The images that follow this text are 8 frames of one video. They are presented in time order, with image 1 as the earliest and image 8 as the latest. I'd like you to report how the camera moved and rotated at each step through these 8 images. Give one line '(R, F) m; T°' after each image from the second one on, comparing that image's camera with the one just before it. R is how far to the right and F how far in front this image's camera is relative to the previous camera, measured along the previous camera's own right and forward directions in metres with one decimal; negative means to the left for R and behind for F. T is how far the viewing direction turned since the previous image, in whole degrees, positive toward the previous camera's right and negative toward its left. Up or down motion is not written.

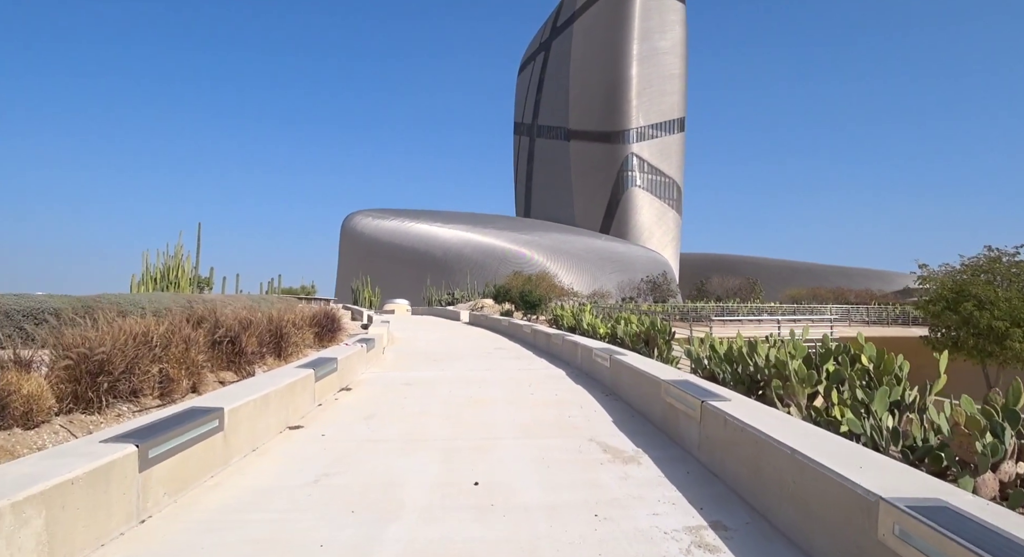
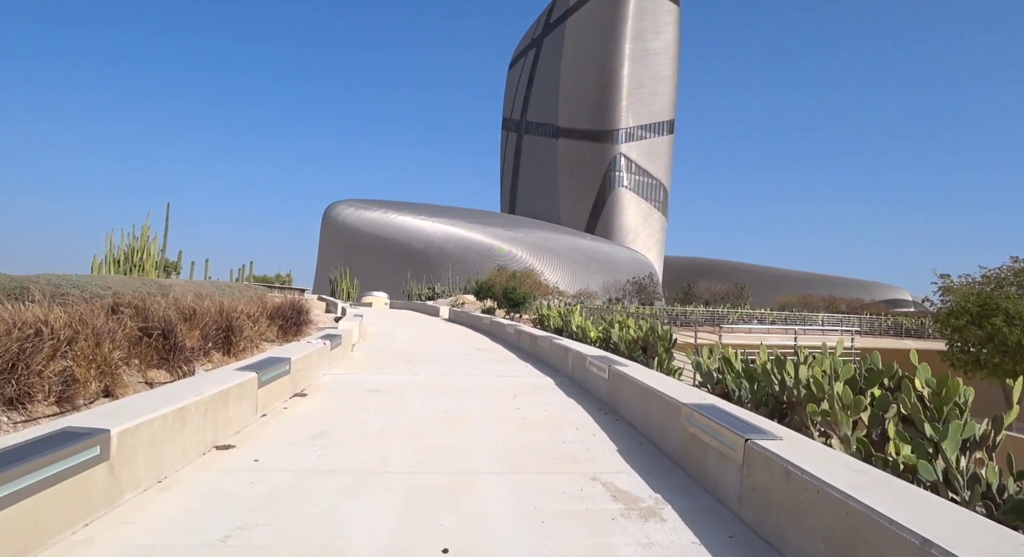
(-0.1, +1.1) m; +2°
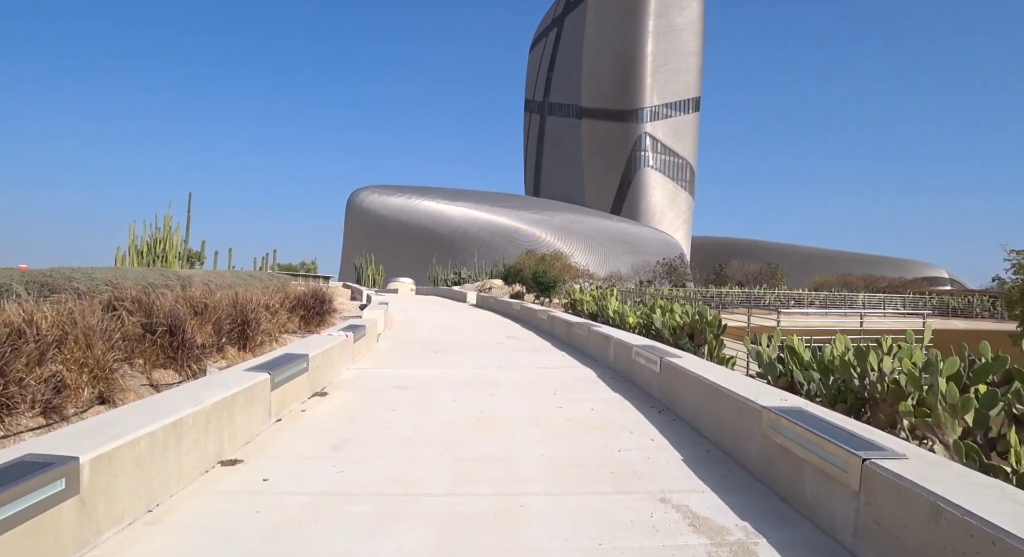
(-0.1, +0.7) m; -2°
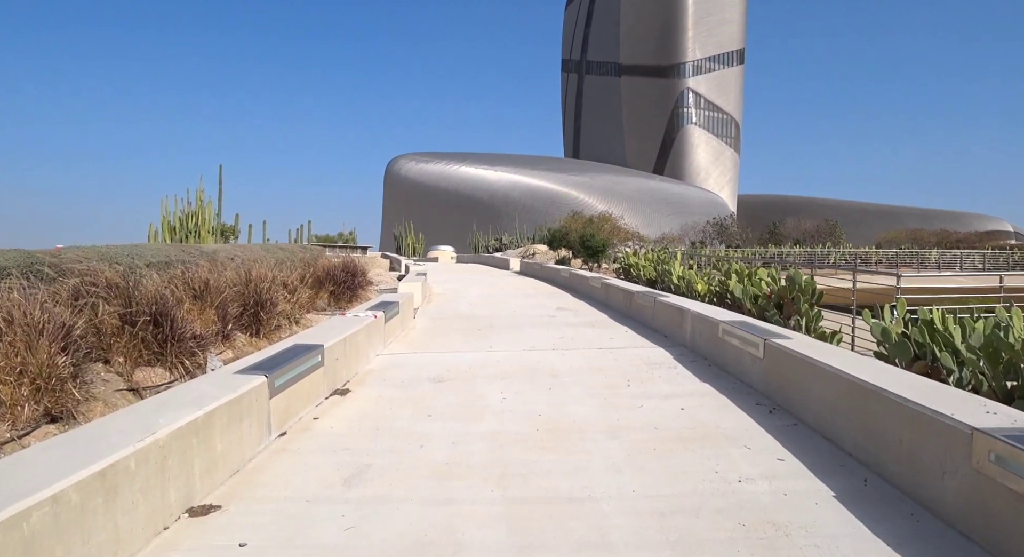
(-0.2, +1.3) m; -4°
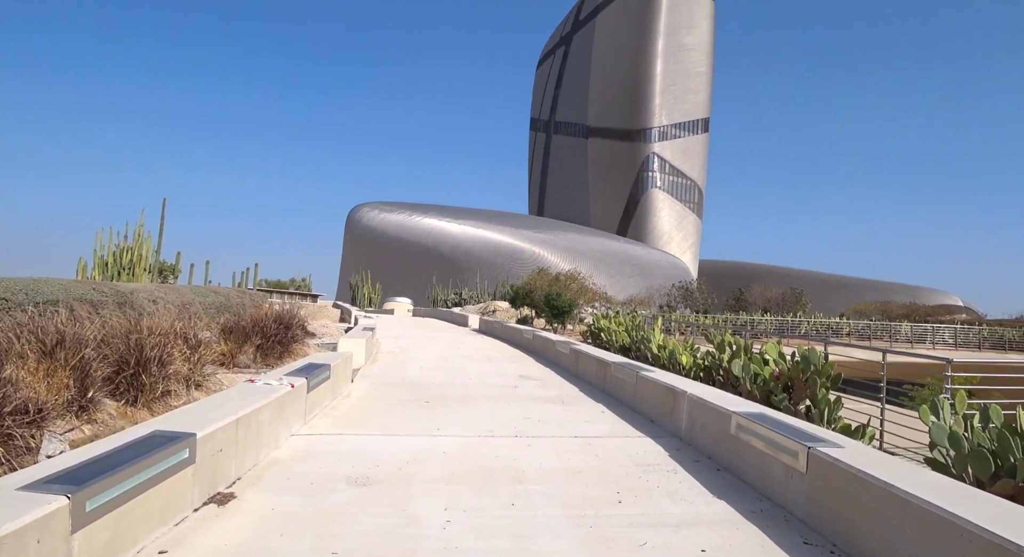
(0.0, +1.3) m; +3°
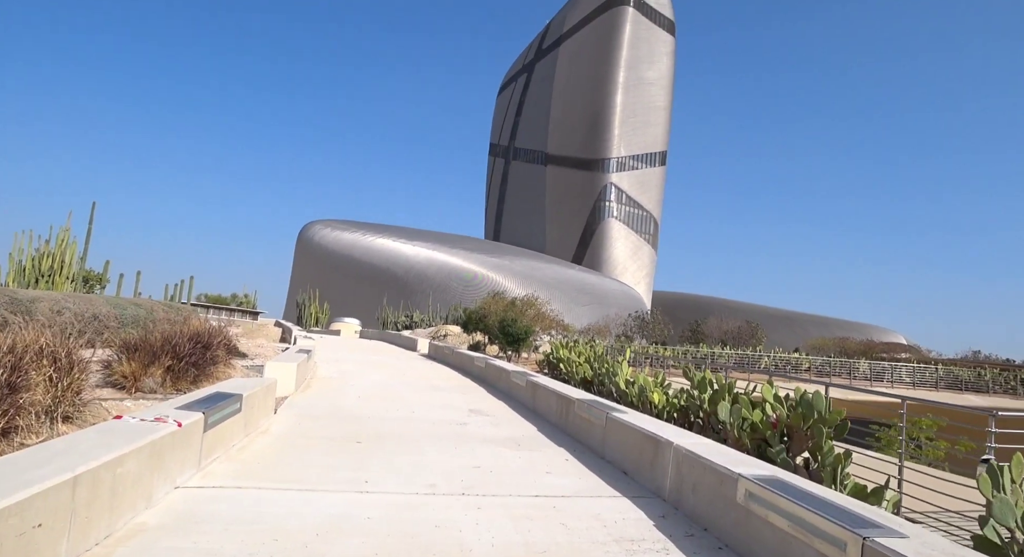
(0.0, +1.0) m; +4°
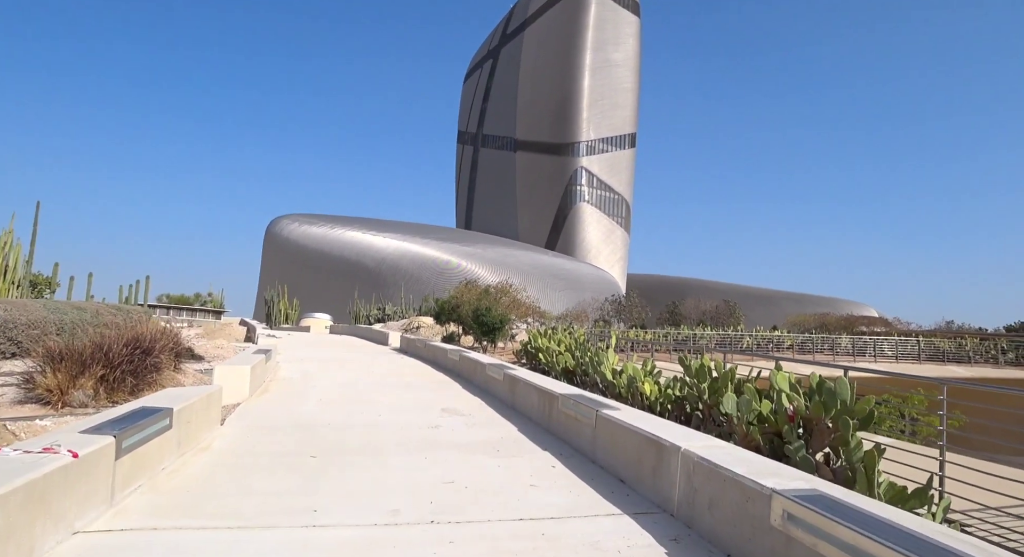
(0.0, +0.8) m; +2°
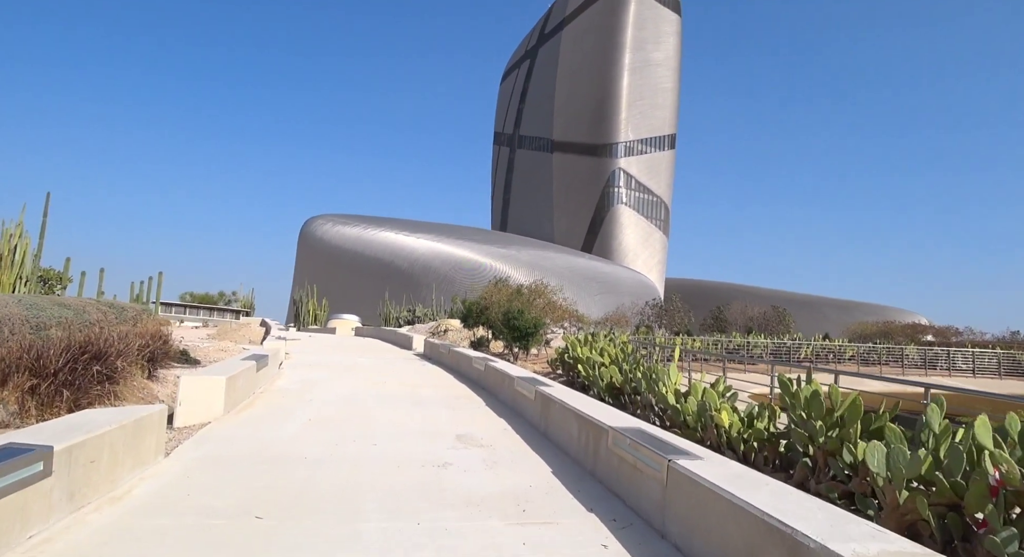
(0.0, +1.7) m; -3°
